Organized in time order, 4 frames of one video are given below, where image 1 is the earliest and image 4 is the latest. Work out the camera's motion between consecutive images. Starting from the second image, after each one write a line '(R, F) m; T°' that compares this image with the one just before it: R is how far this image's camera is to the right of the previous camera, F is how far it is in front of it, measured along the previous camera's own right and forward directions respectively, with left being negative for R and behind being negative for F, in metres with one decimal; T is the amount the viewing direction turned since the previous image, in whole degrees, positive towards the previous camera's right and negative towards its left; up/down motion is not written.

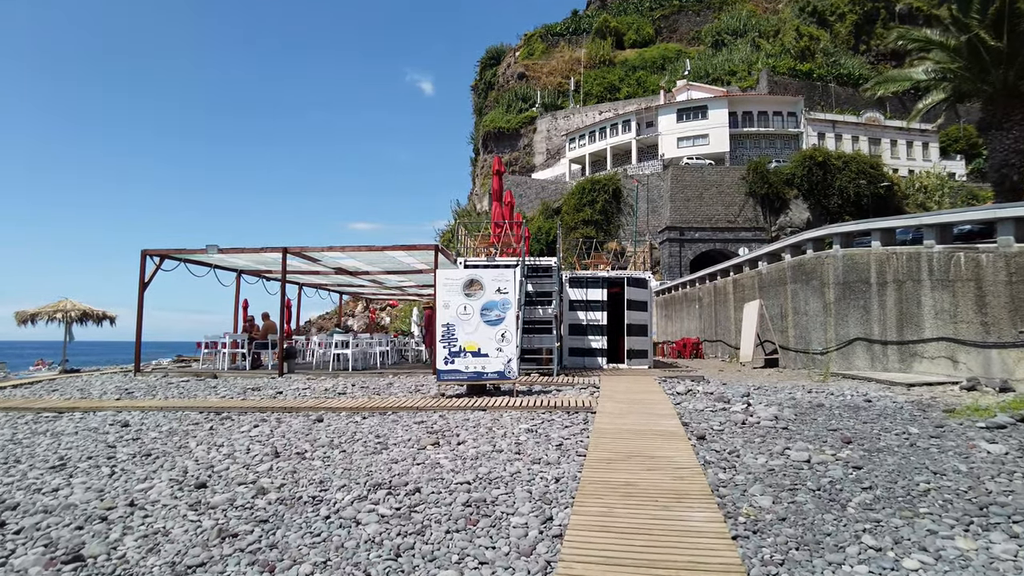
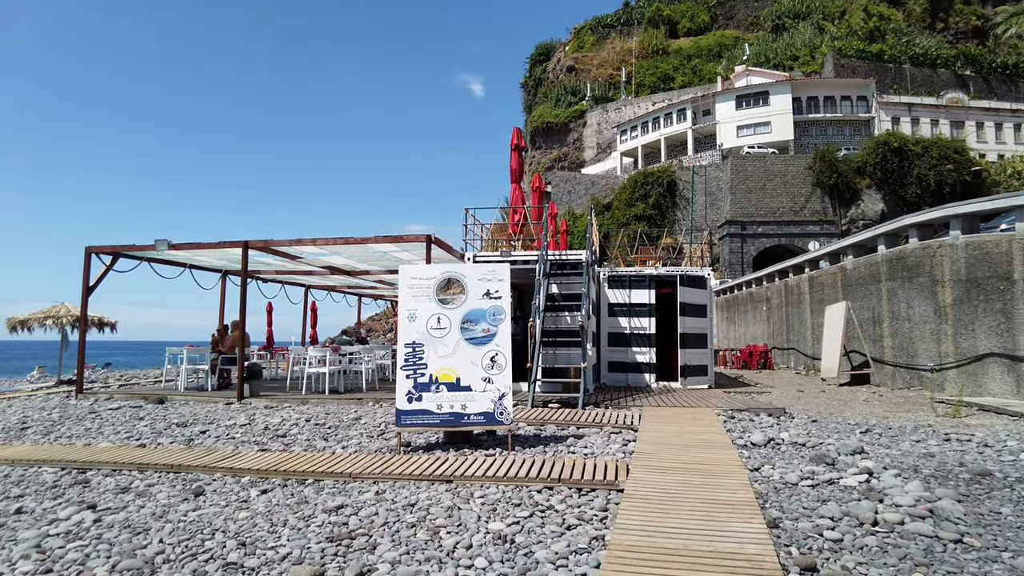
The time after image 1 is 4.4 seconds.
(+0.6, +2.8) m; -5°
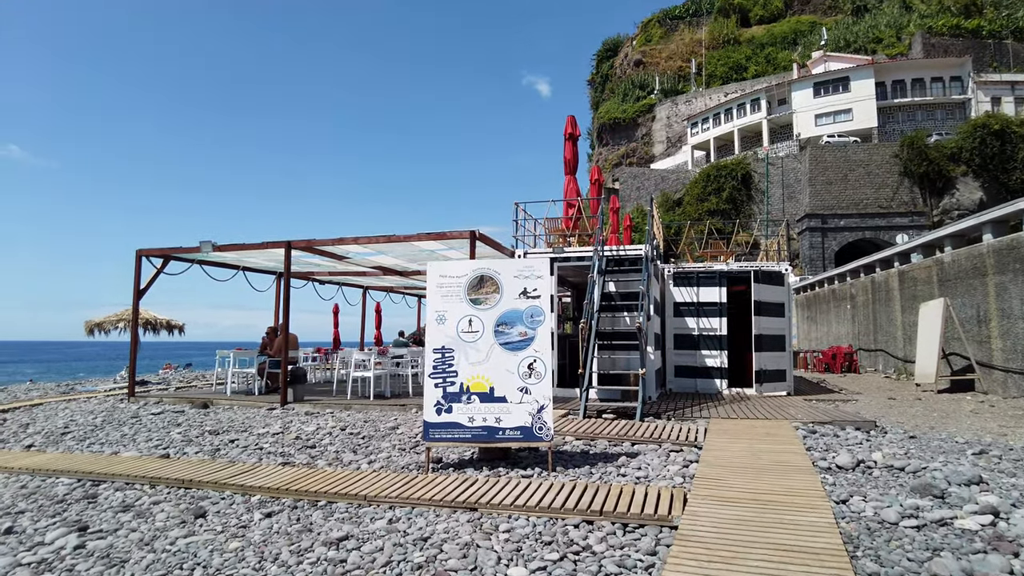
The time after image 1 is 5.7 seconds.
(+0.3, +0.7) m; -6°
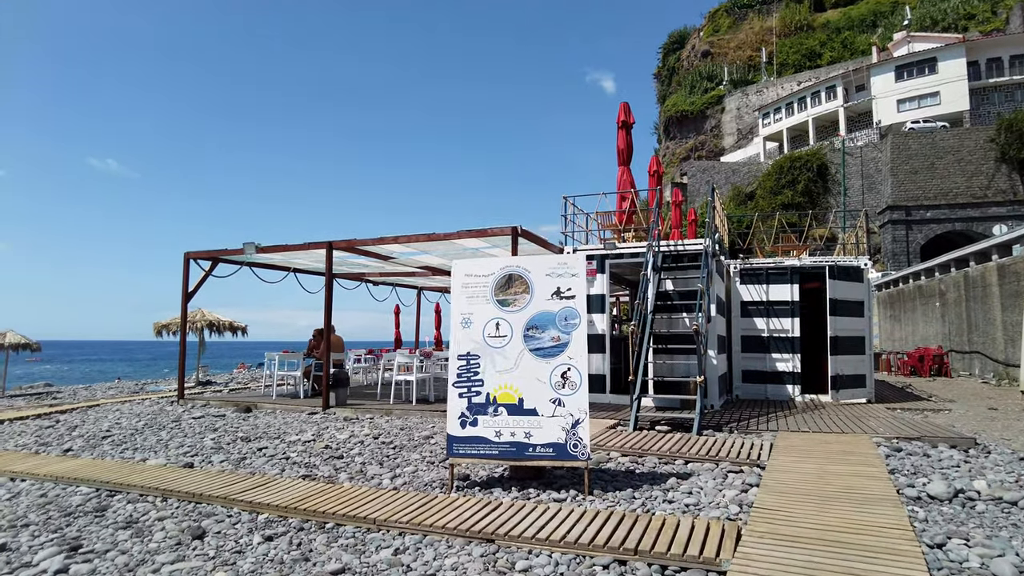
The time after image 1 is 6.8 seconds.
(+0.3, +0.6) m; -6°
